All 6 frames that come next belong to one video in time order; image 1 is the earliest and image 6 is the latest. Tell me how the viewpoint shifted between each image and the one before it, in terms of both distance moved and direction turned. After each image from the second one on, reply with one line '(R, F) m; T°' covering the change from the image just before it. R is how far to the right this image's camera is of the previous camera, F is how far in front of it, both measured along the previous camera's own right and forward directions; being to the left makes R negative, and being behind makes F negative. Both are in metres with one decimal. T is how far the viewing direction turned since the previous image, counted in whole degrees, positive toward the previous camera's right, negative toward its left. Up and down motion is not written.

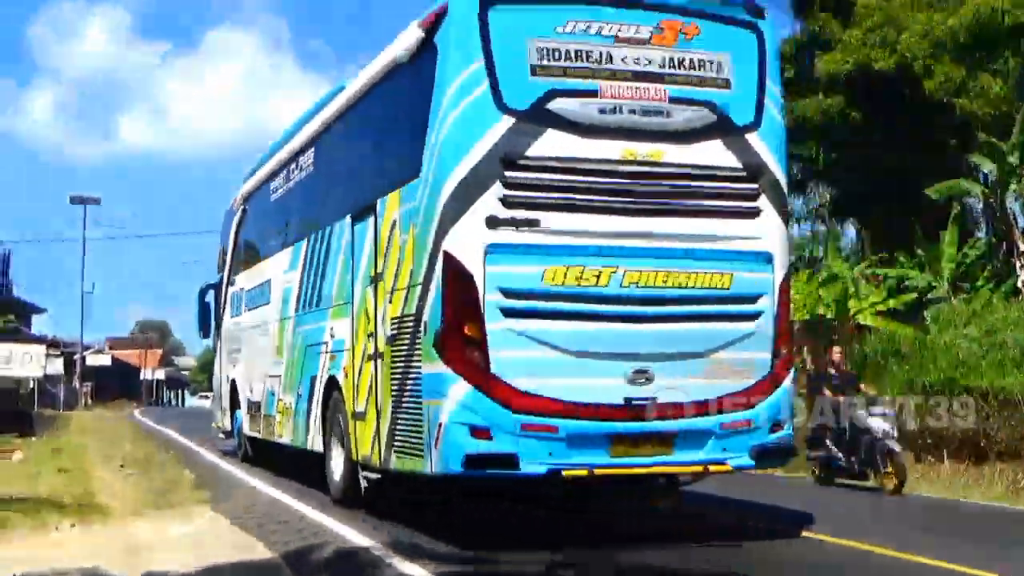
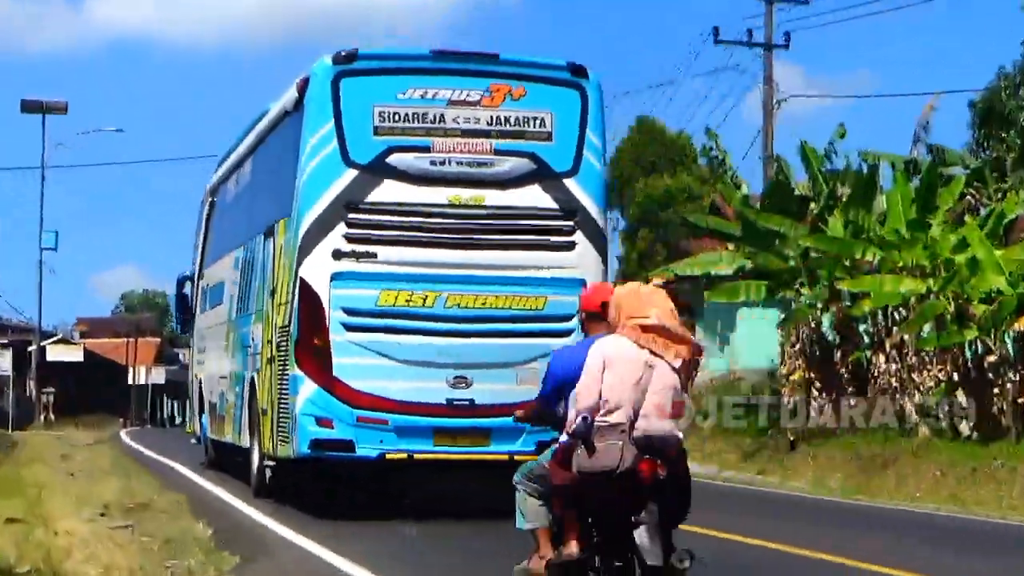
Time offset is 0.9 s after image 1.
(-1.1, +7.8) m; 0°
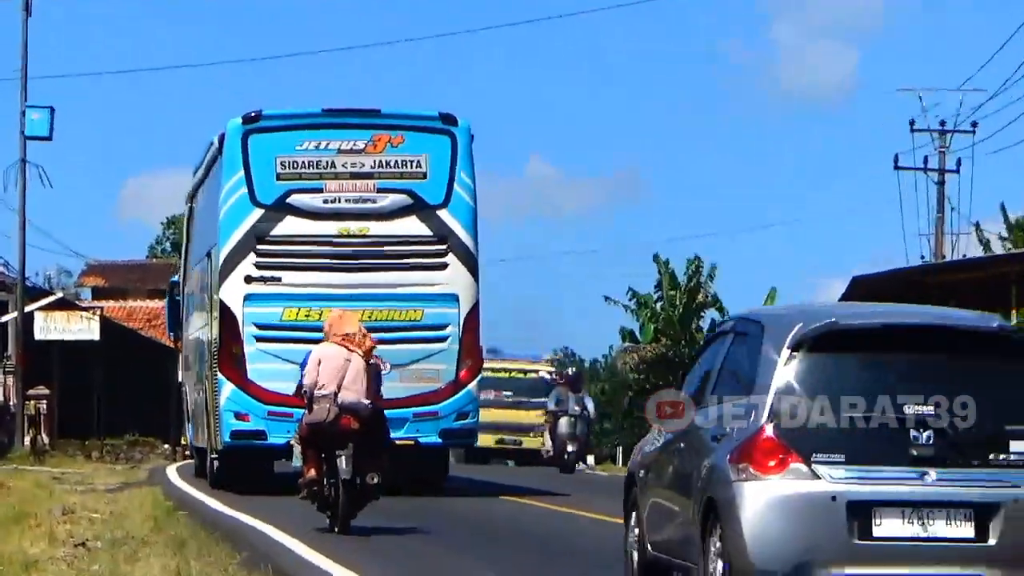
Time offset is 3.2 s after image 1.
(-1.2, +6.2) m; +1°
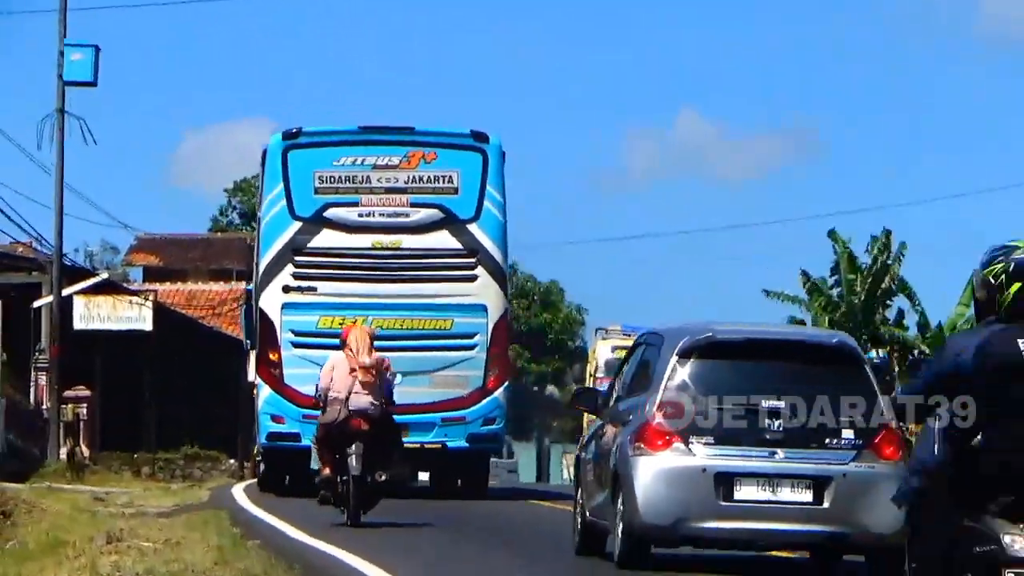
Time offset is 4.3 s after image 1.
(-0.3, +1.4) m; -1°
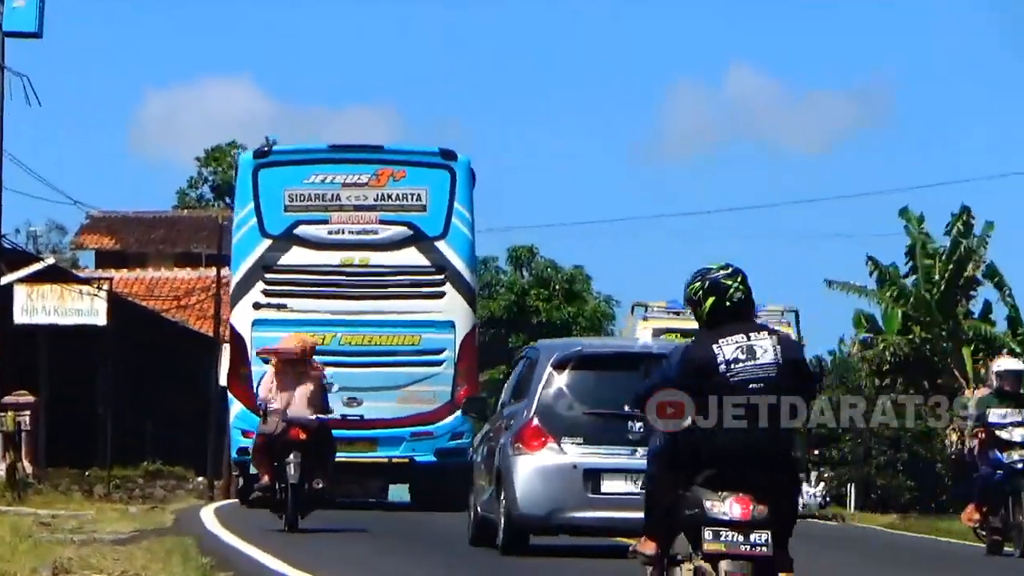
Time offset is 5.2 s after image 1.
(-0.1, +1.0) m; +1°
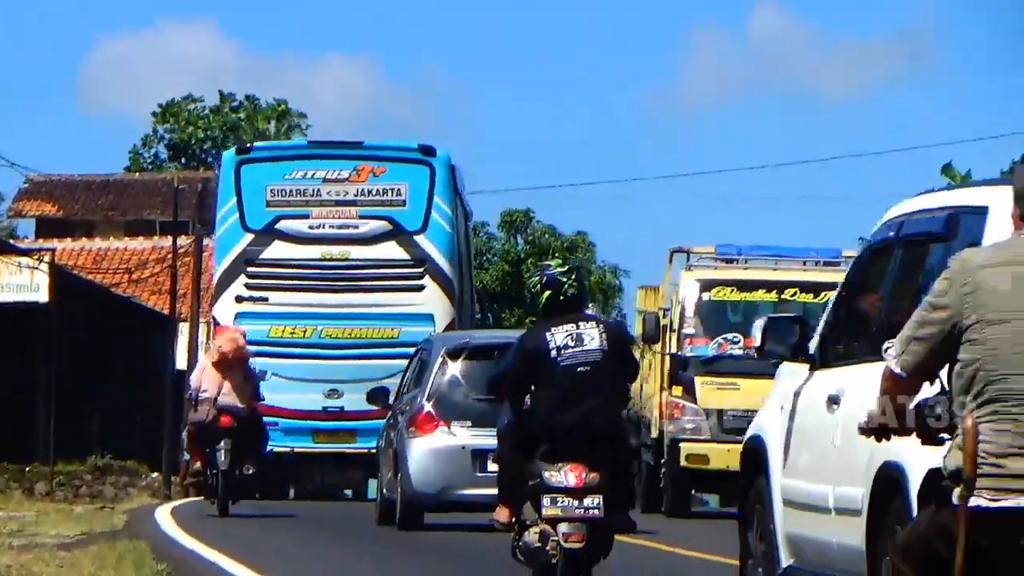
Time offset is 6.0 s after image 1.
(0.0, +0.6) m; 0°
